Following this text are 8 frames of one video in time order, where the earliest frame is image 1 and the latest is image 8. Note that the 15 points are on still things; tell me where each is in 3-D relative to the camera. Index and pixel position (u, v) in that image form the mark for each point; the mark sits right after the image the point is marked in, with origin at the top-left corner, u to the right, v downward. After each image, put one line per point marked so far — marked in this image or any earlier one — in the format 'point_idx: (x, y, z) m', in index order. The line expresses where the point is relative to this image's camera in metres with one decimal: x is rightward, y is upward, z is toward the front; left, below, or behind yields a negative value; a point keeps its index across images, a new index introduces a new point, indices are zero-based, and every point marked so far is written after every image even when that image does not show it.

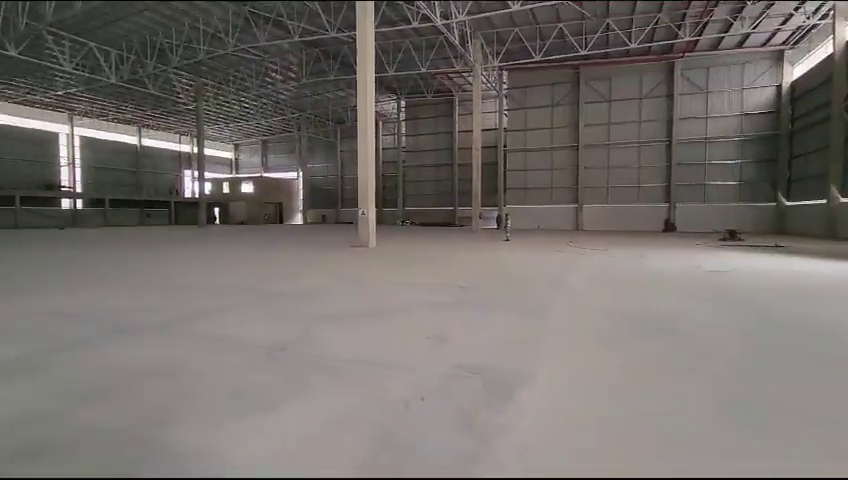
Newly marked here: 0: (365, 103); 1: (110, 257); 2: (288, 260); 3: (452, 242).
0: (-1.2, +2.8, +9.0) m
1: (-5.0, -0.3, +7.0) m
2: (-2.1, -0.3, +6.9) m
3: (+0.8, -0.1, +12.2) m
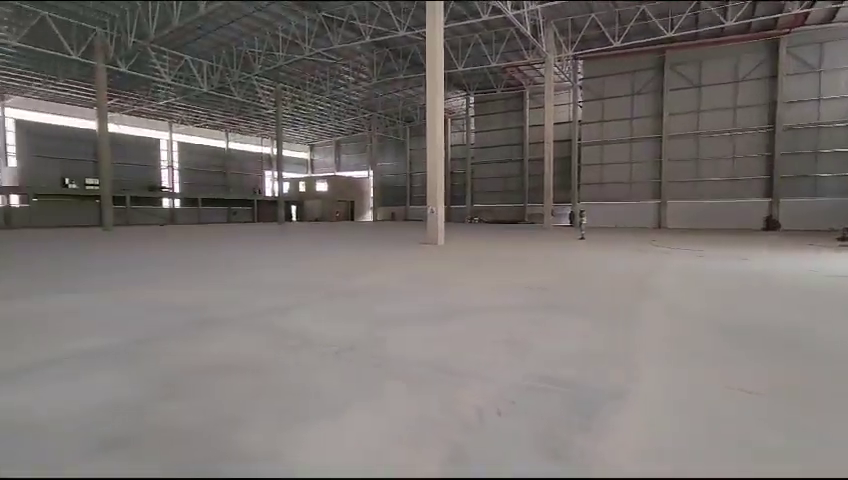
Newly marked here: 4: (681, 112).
0: (+0.2, +2.9, +8.9) m
1: (-3.8, -0.2, +7.5) m
2: (-1.0, -0.3, +7.1) m
3: (+2.7, 0.0, +11.8) m
4: (+10.6, +5.3, +17.9) m
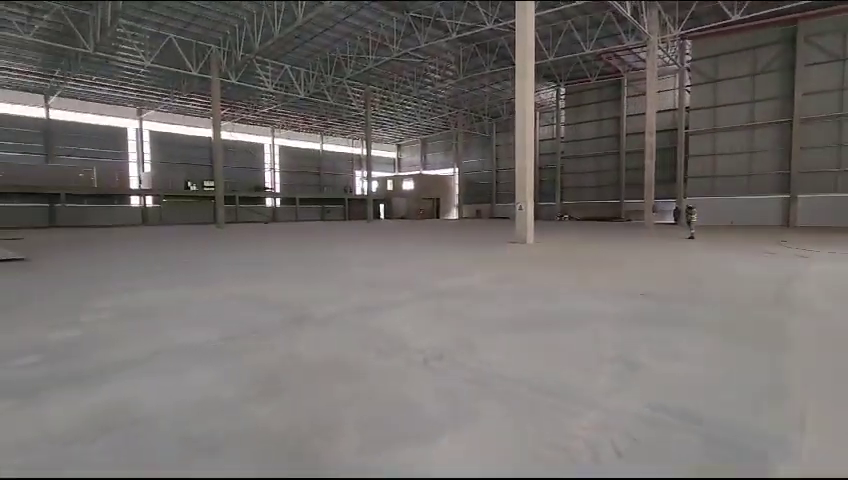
0: (+2.0, +2.9, +8.5) m
1: (-2.3, -0.2, +8.0) m
2: (+0.4, -0.3, +7.0) m
3: (+4.9, 0.0, +10.9) m
4: (+13.9, +5.2, +15.3) m
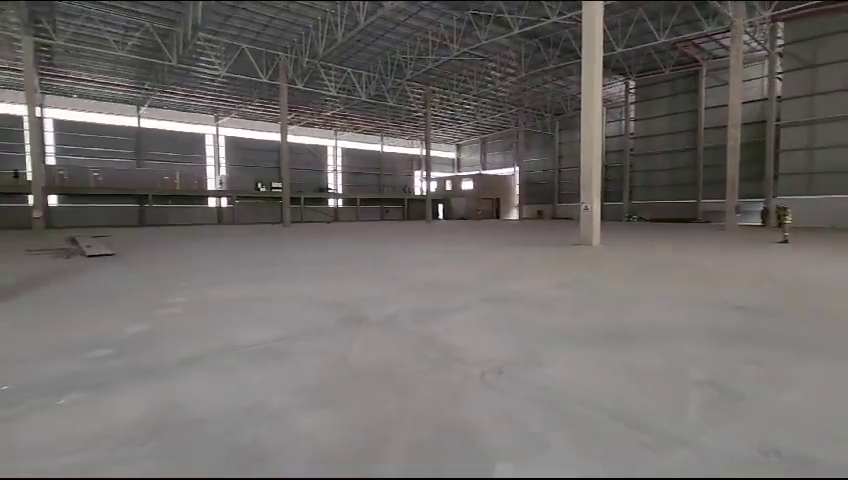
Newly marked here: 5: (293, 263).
0: (+3.1, +2.9, +8.1) m
1: (-1.2, -0.2, +8.1) m
2: (+1.3, -0.3, +6.7) m
3: (+6.3, -0.1, +10.0) m
4: (+15.9, +5.1, +13.2) m
5: (-1.9, -0.3, +6.3) m
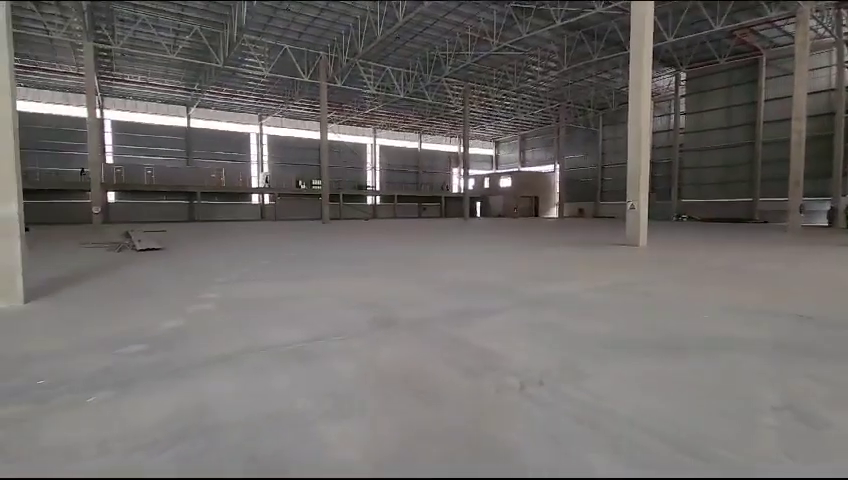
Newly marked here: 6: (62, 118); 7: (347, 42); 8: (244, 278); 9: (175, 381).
0: (+3.8, +2.9, +7.6) m
1: (-0.6, -0.1, +8.0) m
2: (+1.8, -0.3, +6.5) m
3: (+7.1, -0.1, +9.3) m
4: (+17.0, +5.0, +11.6) m
5: (-1.4, -0.3, +6.3) m
6: (-16.5, +5.6, +19.7) m
7: (-3.1, +7.9, +17.4) m
8: (-1.9, -0.4, +4.6) m
9: (-1.0, -0.6, +1.8) m
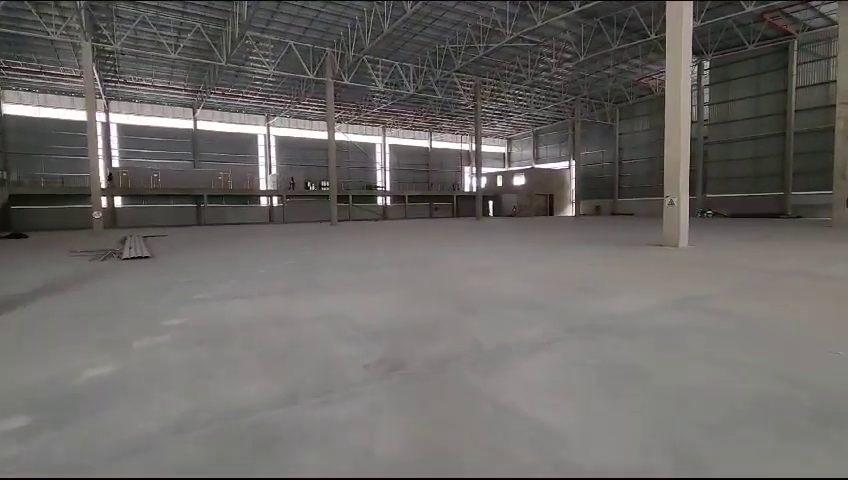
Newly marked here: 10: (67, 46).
0: (+4.0, +2.9, +6.8) m
1: (-0.3, -0.2, +7.3) m
2: (+2.0, -0.3, +5.7) m
3: (+7.4, 0.0, +8.4) m
4: (+17.2, +5.1, +10.4) m
5: (-1.2, -0.4, +5.6) m
6: (-16.0, +5.3, +19.4) m
7: (-2.7, +7.8, +16.7) m
8: (-1.8, -0.5, +3.9) m
9: (-0.9, -0.6, +1.1) m
10: (-12.7, +6.9, +15.5) m
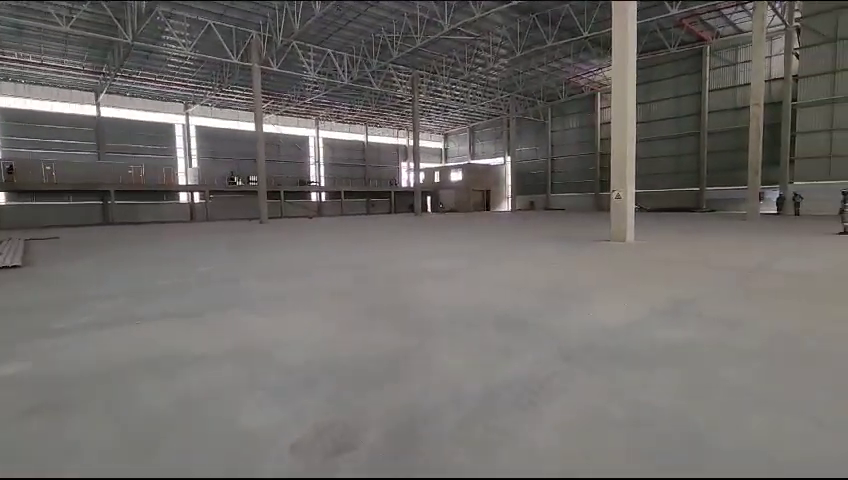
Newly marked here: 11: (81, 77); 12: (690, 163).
0: (+3.1, +2.9, +6.6) m
1: (-1.2, -0.2, +6.5) m
2: (+1.3, -0.3, +5.3) m
3: (+6.2, +0.1, +8.7) m
4: (+15.6, +5.5, +12.1) m
5: (-1.8, -0.4, +4.7) m
6: (-18.6, +5.1, +16.2) m
7: (-5.1, +7.9, +15.5) m
8: (-2.2, -0.5, +3.0) m
9: (-0.9, -0.7, +0.3) m
10: (-14.8, +6.8, +12.8) m
11: (-15.0, +7.1, +18.9) m
12: (+12.1, +3.5, +19.8) m
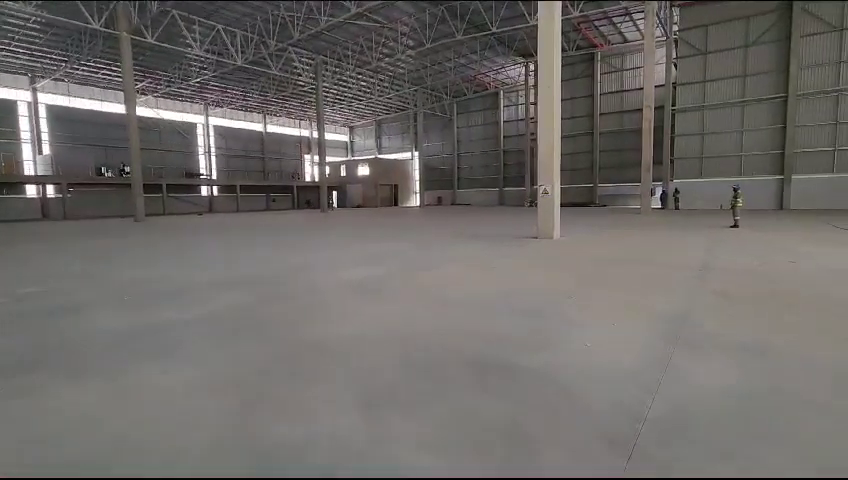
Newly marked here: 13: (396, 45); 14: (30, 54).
0: (+1.8, +3.0, +6.3) m
1: (-2.3, -0.2, +5.4) m
2: (+0.5, -0.3, +4.7) m
3: (+4.5, +0.2, +9.1) m
4: (+12.9, +5.8, +14.4) m
5: (-2.5, -0.5, +3.5) m
6: (-21.4, +4.8, +11.0) m
7: (-8.1, +7.8, +13.1) m
8: (-2.4, -0.6, +1.7) m
9: (-0.6, -0.8, -0.6) m
10: (-17.0, +6.5, +8.4) m
11: (-18.5, +6.9, +14.4) m
12: (+7.9, +3.8, +21.1) m
13: (-1.2, +8.7, +19.3) m
14: (-15.4, +7.3, +16.9) m
